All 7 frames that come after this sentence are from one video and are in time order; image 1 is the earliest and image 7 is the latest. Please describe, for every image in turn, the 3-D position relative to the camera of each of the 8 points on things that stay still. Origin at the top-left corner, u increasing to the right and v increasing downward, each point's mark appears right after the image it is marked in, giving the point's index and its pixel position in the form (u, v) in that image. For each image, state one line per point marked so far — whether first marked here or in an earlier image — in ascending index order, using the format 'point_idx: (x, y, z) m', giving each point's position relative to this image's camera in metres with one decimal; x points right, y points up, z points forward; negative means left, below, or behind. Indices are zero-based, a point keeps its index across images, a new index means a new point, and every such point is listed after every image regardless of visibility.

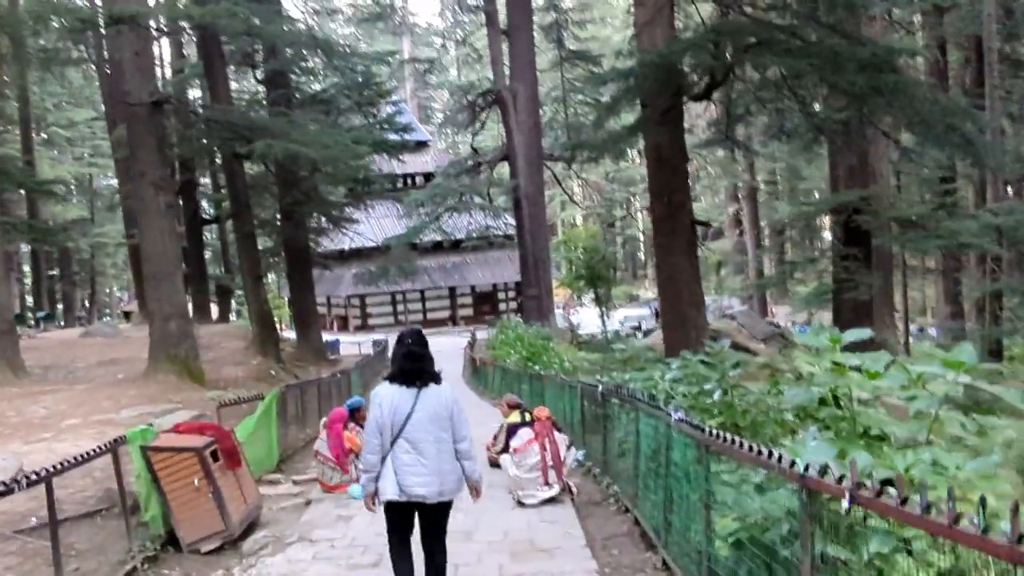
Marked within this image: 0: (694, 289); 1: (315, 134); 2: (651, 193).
0: (+2.3, 0.0, +11.9) m
1: (-3.1, +2.5, +14.7) m
2: (+1.8, +1.2, +11.9) m
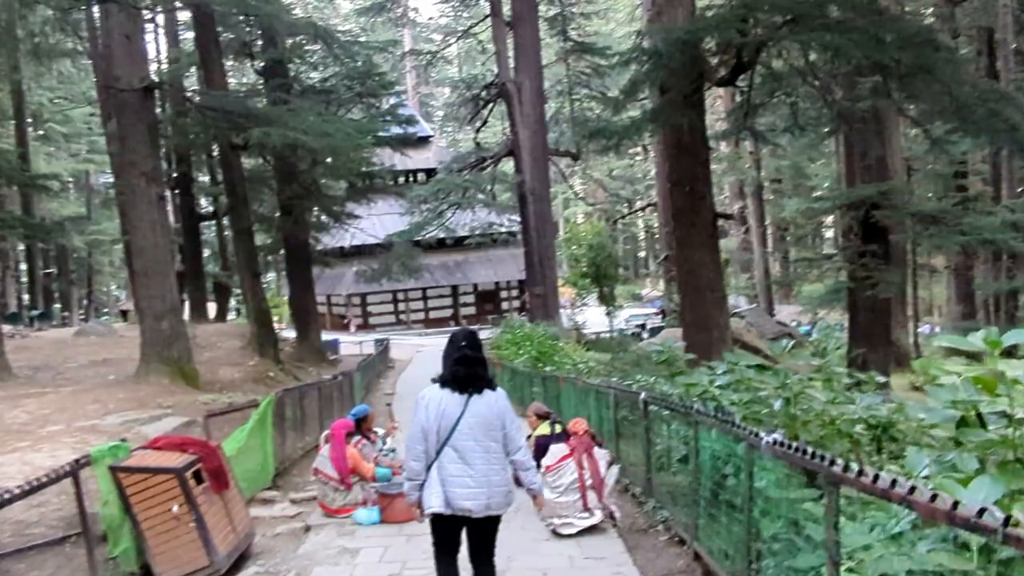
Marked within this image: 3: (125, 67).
0: (+2.4, 0.0, +11.2) m
1: (-3.0, +2.5, +14.0) m
2: (+1.9, +1.3, +11.2) m
3: (-5.1, +2.9, +12.2) m
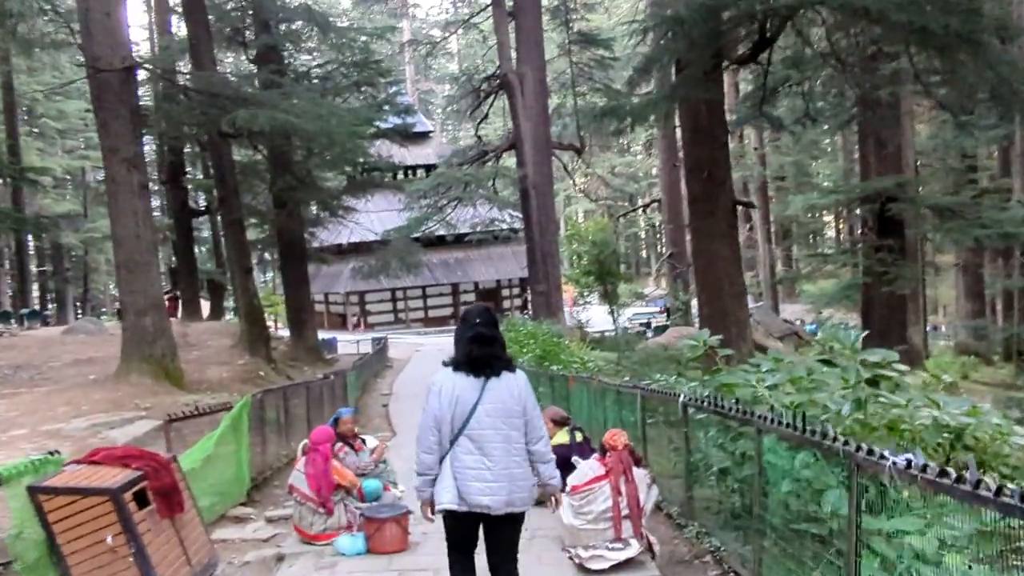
0: (+2.5, +0.1, +10.4) m
1: (-2.9, +2.6, +13.2) m
2: (+2.0, +1.3, +10.5) m
3: (-5.0, +3.0, +11.5) m
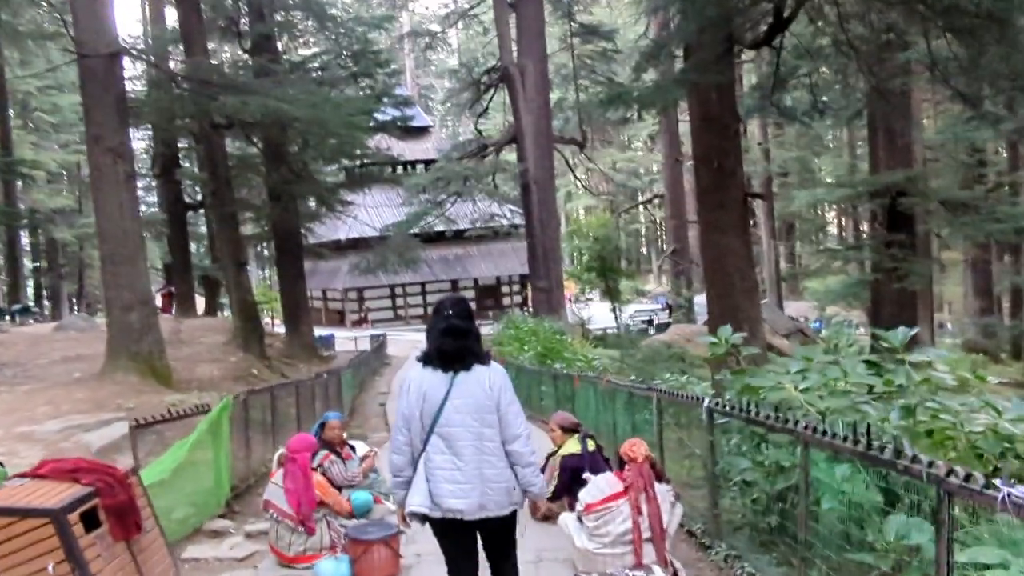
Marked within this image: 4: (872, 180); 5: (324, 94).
0: (+2.5, +0.2, +10.0) m
1: (-2.9, +2.7, +12.8) m
2: (+2.0, +1.4, +10.1) m
3: (-5.0, +3.1, +11.0) m
4: (+5.0, +1.5, +13.1) m
5: (-2.7, +2.8, +13.2) m
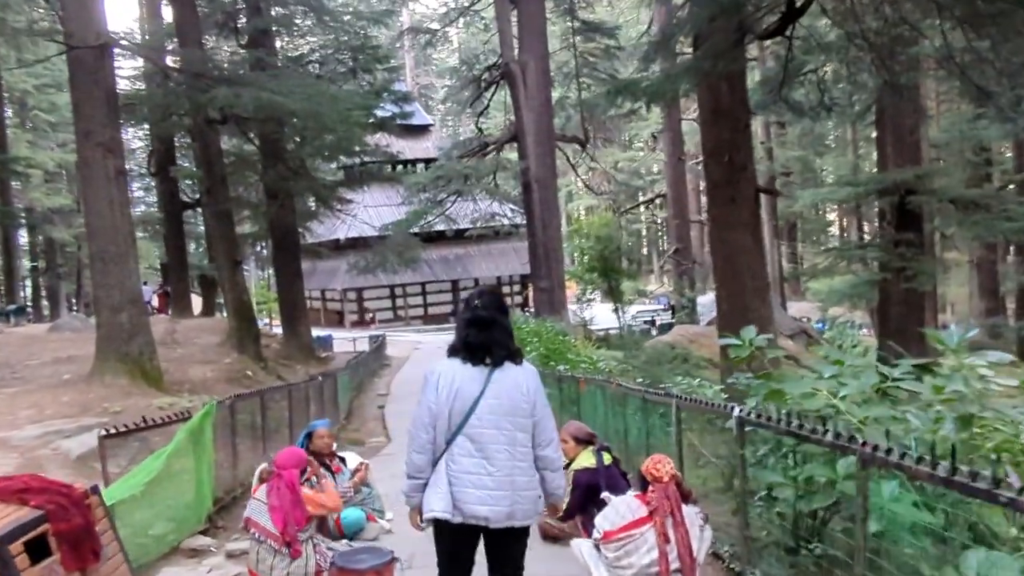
0: (+2.5, +0.2, +9.7) m
1: (-2.9, +2.7, +12.4) m
2: (+2.0, +1.4, +9.7) m
3: (-5.0, +3.1, +10.7) m
4: (+5.1, +1.5, +12.8) m
5: (-2.6, +2.8, +12.8) m
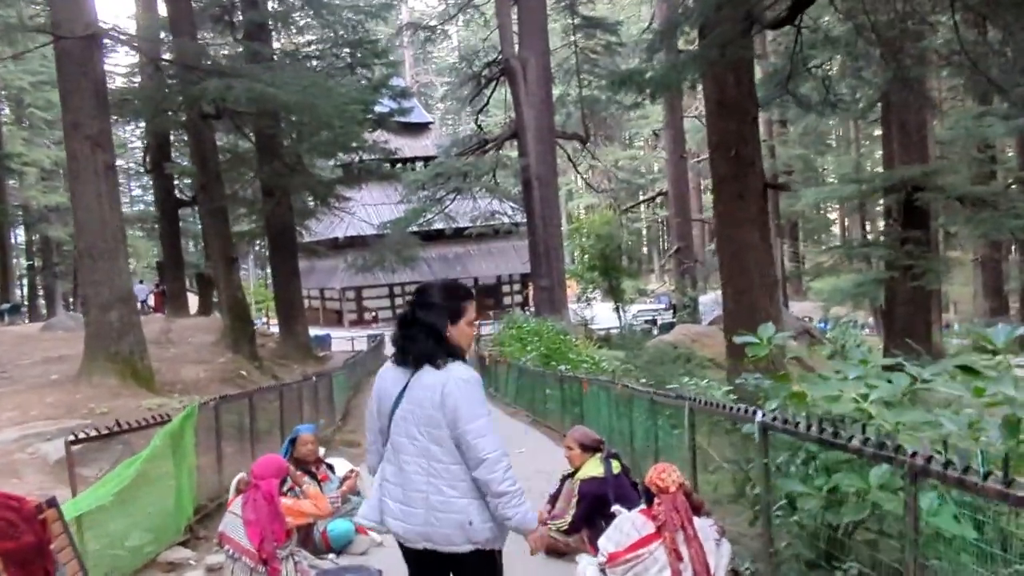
0: (+2.5, +0.2, +9.4) m
1: (-2.9, +2.7, +12.1) m
2: (+2.0, +1.4, +9.4) m
3: (-5.0, +3.1, +10.4) m
4: (+5.1, +1.5, +12.5) m
5: (-2.6, +2.8, +12.5) m
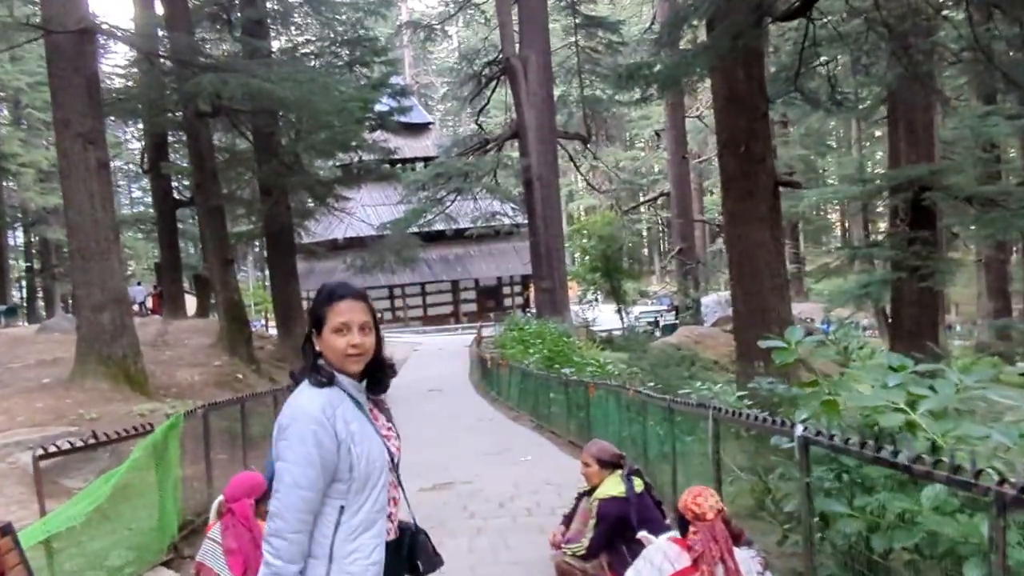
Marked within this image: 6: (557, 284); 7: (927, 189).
0: (+2.6, +0.2, +9.1) m
1: (-2.8, +2.7, +11.9) m
2: (+2.1, +1.4, +9.1) m
3: (-5.0, +3.1, +10.1) m
4: (+5.1, +1.5, +12.2) m
5: (-2.6, +2.8, +12.2) m
6: (+1.0, +0.1, +19.1) m
7: (+5.4, +1.3, +12.1) m
